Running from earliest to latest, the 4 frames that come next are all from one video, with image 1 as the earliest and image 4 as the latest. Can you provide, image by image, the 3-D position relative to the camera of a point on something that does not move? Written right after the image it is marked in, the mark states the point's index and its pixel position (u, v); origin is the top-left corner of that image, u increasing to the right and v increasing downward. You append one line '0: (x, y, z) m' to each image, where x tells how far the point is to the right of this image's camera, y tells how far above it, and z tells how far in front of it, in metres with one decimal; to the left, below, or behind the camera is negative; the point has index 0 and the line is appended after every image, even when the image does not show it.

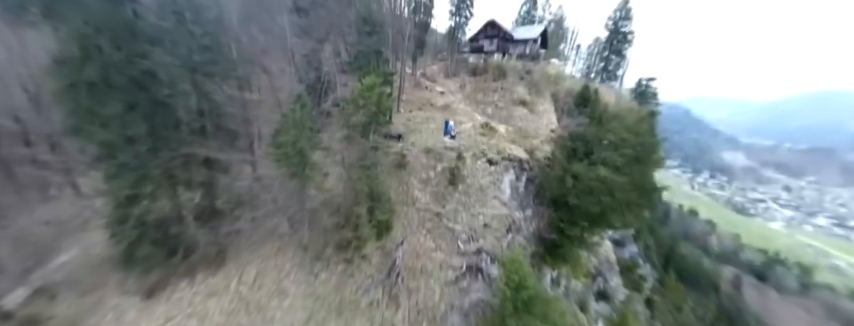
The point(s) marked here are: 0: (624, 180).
0: (+16.7, -1.5, +18.6) m
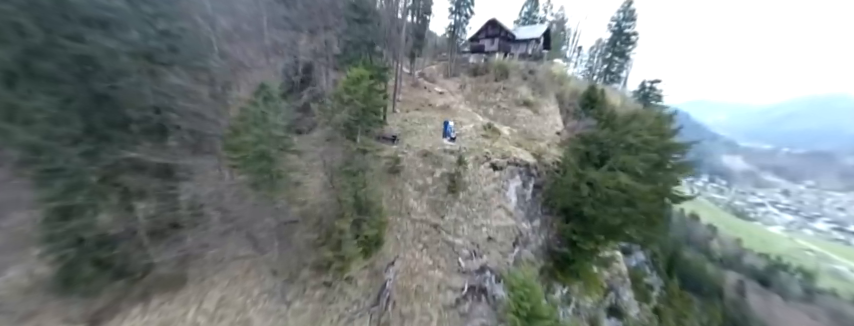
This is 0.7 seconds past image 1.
0: (+16.4, -1.9, +16.5) m
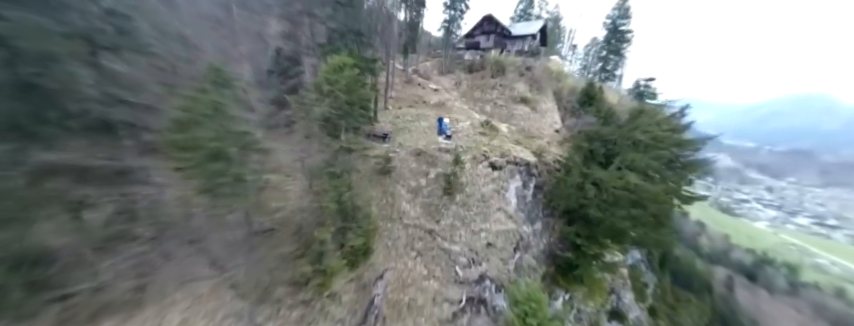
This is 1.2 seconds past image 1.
0: (+16.0, -1.8, +15.4) m
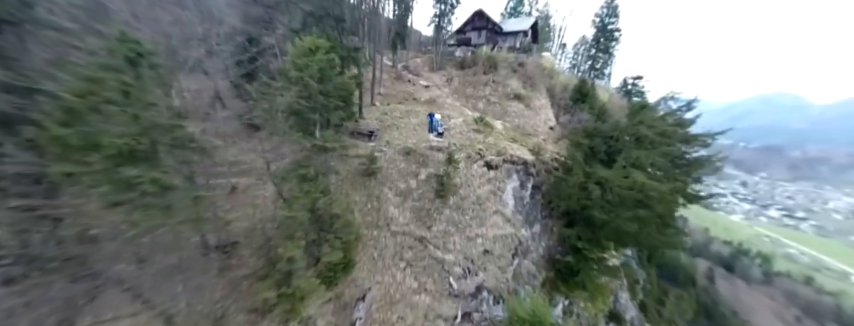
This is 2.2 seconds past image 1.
0: (+15.4, -1.6, +14.3) m
